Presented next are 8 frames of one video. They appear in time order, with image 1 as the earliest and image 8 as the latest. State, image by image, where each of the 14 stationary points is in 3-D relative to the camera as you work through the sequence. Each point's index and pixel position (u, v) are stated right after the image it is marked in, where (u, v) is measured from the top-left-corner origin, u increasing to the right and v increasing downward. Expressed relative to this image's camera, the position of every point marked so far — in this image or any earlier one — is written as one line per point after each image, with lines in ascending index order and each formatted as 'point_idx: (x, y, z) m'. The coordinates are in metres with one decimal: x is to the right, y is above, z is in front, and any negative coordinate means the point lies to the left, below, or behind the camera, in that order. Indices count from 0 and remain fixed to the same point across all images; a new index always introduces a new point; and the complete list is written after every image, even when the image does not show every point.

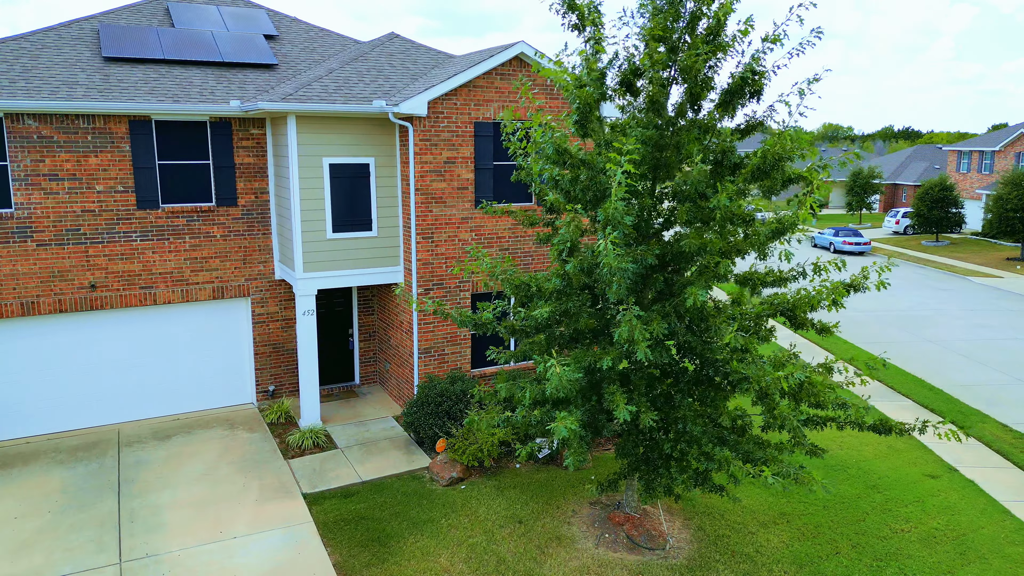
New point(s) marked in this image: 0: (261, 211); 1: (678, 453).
0: (-3.7, +1.1, +11.2) m
1: (+1.6, -1.6, +7.3) m
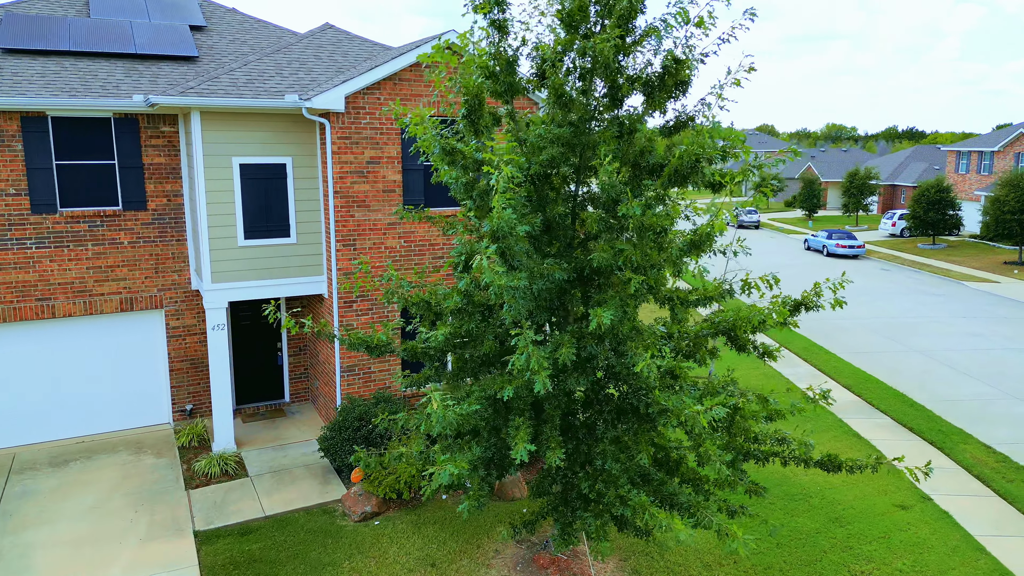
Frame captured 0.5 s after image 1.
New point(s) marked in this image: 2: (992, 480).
0: (-4.6, +1.0, +10.3) m
1: (+0.7, -1.8, +6.4) m
2: (+6.8, -2.7, +10.7) m
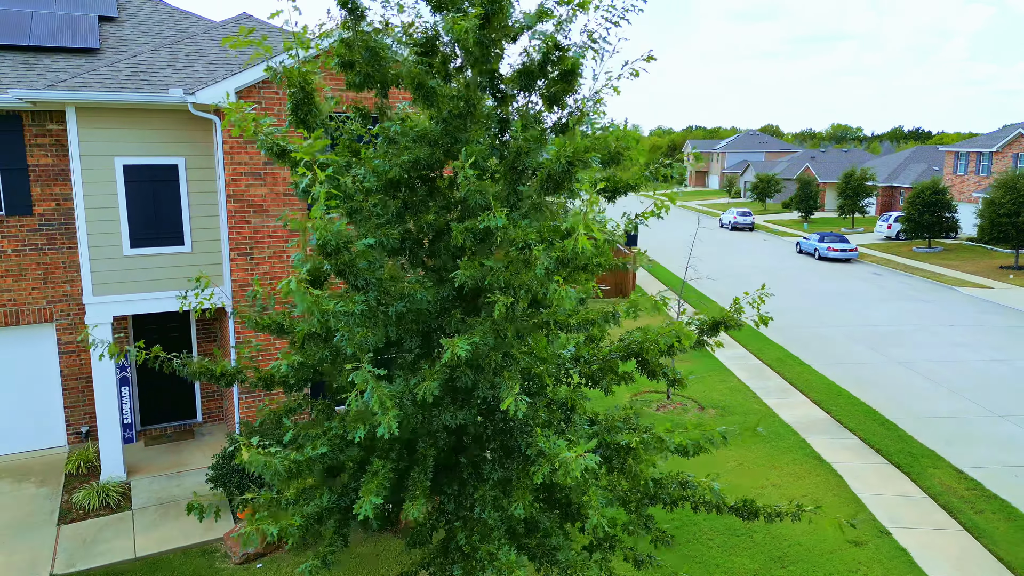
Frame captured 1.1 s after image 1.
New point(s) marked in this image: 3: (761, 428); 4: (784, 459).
0: (-5.6, +0.8, +9.5) m
1: (-0.3, -1.9, +5.6) m
2: (+5.8, -2.9, +9.8) m
3: (+4.2, -2.4, +12.7) m
4: (+4.1, -2.6, +11.4) m
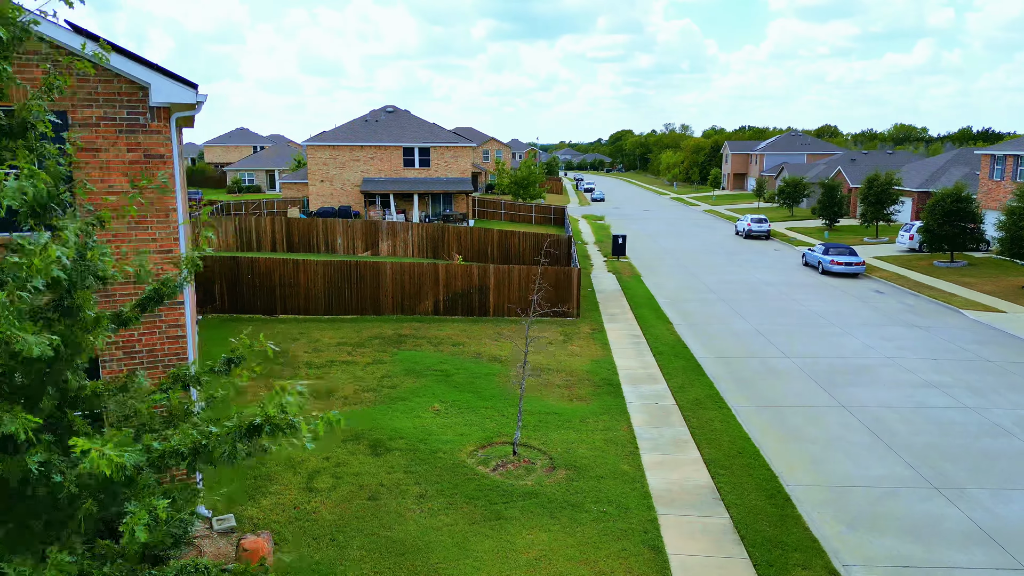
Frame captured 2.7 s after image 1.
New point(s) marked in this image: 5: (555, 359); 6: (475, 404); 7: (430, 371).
0: (-8.6, +0.5, +7.7) m
1: (-3.7, -2.4, +3.4) m
2: (+2.8, -3.4, +7.2) m
3: (+1.3, -2.9, +10.2) m
4: (+1.2, -3.1, +8.9) m
5: (+1.0, -1.6, +17.3) m
6: (-0.7, -2.1, +13.5) m
7: (-1.7, -1.7, +15.3) m
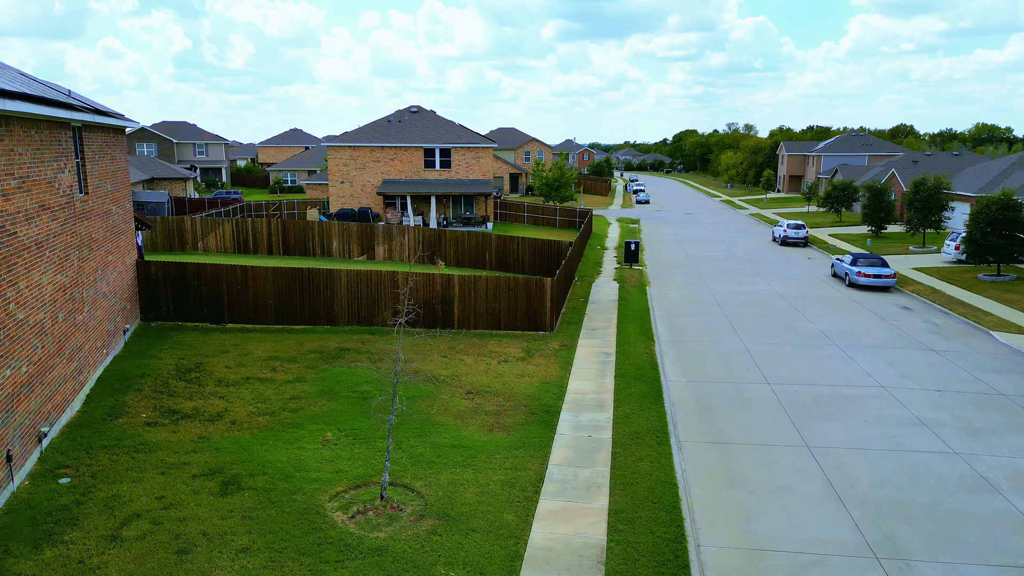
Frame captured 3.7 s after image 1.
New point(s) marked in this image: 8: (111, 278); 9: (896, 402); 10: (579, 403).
0: (-10.6, +0.4, +7.1) m
1: (-6.0, -2.6, +2.4) m
2: (+0.7, -3.7, +5.7) m
3: (-0.5, -3.2, +8.8) m
4: (-0.8, -3.4, +7.5) m
5: (-0.3, -1.9, +15.8) m
6: (-2.2, -2.3, +12.2) m
7: (-3.1, -2.0, +14.1) m
8: (-8.2, +0.2, +15.1) m
9: (+7.9, -2.3, +15.3) m
10: (+1.3, -2.3, +14.8) m
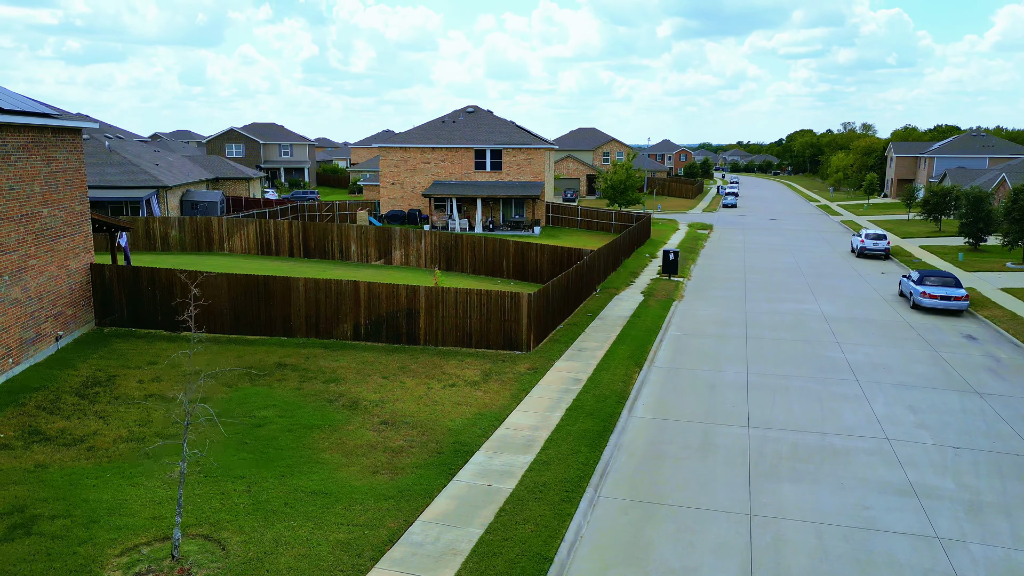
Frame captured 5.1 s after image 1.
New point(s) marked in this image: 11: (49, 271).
0: (-12.9, +0.3, +7.0) m
1: (-9.1, -2.7, +1.7) m
2: (-2.1, -4.1, +4.0) m
3: (-2.8, -3.5, +7.2) m
4: (-3.3, -3.7, +6.0) m
5: (-1.5, -2.3, +14.2) m
6: (-4.0, -2.6, +10.9) m
7: (-4.6, -2.2, +12.9) m
8: (-9.4, +0.1, +14.6) m
9: (+6.4, -2.9, +12.5) m
10: (-0.2, -2.6, +12.9) m
11: (-9.5, +0.4, +15.4) m
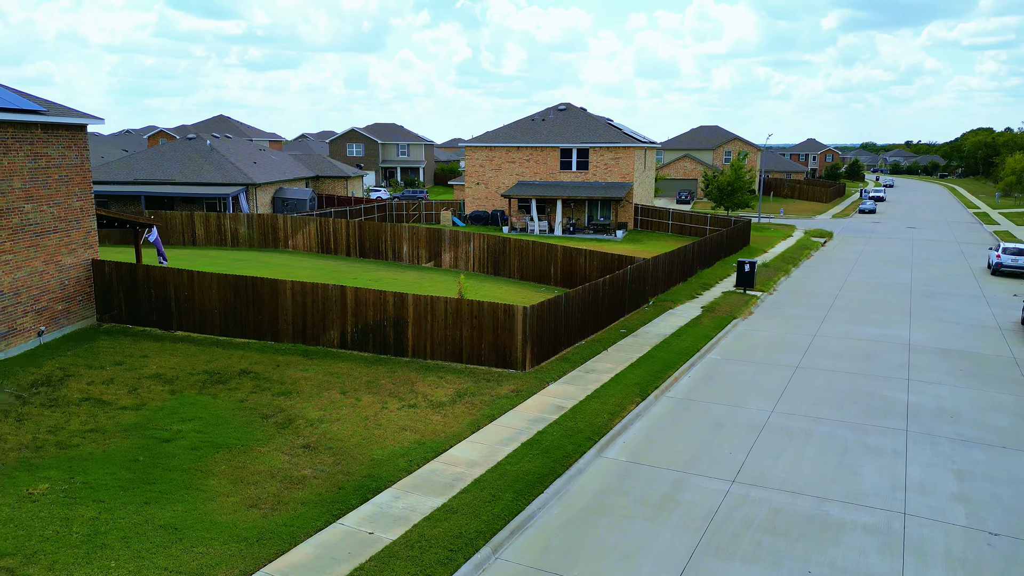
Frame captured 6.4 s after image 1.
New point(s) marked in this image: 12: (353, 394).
0: (-14.9, +0.6, +7.9) m
1: (-12.2, -2.6, +2.0) m
2: (-4.9, -4.2, +3.0) m
3: (-5.0, -3.6, +6.3) m
4: (-5.7, -3.8, +5.1) m
5: (-2.4, -2.5, +12.9) m
6: (-5.5, -2.7, +10.1) m
7: (-5.7, -2.3, +12.1) m
8: (-10.0, +0.1, +14.7) m
9: (+5.0, -3.3, +9.8) m
10: (-1.3, -2.9, +11.3) m
11: (-10.0, +0.4, +15.6) m
12: (-3.0, -2.0, +14.4) m
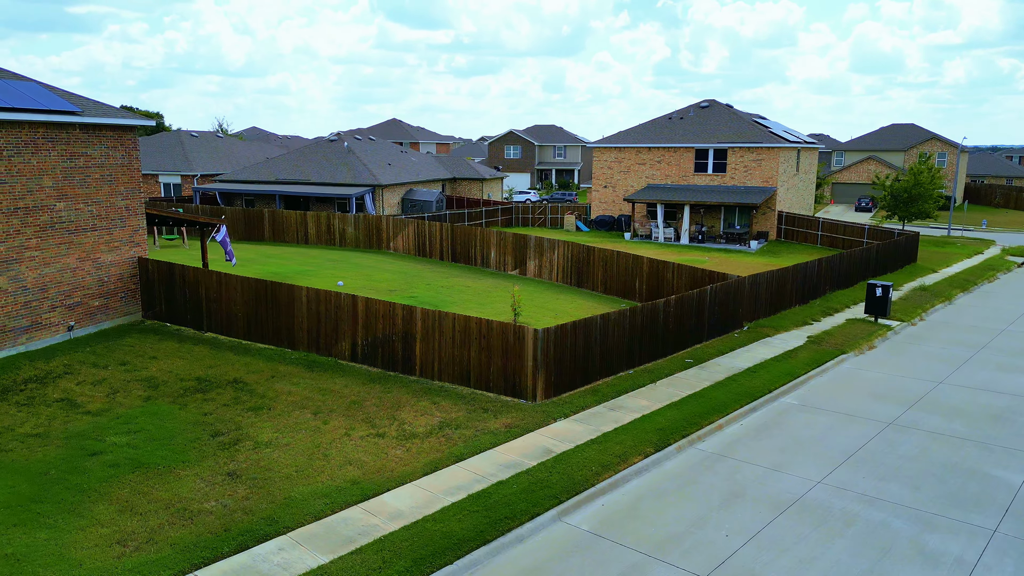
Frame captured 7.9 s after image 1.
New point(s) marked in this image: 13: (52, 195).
0: (-16.2, +0.9, +9.8) m
1: (-15.2, -2.3, +3.5) m
2: (-8.0, -4.3, +2.6) m
3: (-7.3, -3.7, +5.8) m
4: (-8.2, -3.8, +4.9) m
5: (-3.1, -2.7, +11.6) m
6: (-6.8, -2.8, +9.6) m
7: (-6.4, -2.4, +11.7) m
8: (-9.9, +0.2, +15.2) m
9: (+3.4, -3.9, +6.8) m
10: (-2.4, -3.2, +9.9) m
11: (-9.6, +0.5, +16.1) m
12: (-3.3, -2.3, +13.3) m
13: (-9.6, +1.9, +15.7) m
